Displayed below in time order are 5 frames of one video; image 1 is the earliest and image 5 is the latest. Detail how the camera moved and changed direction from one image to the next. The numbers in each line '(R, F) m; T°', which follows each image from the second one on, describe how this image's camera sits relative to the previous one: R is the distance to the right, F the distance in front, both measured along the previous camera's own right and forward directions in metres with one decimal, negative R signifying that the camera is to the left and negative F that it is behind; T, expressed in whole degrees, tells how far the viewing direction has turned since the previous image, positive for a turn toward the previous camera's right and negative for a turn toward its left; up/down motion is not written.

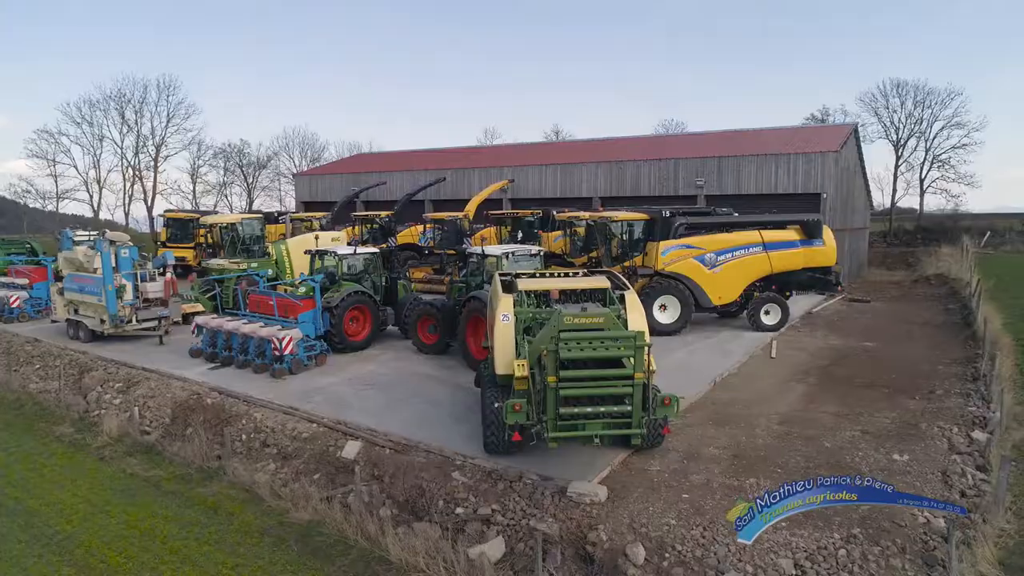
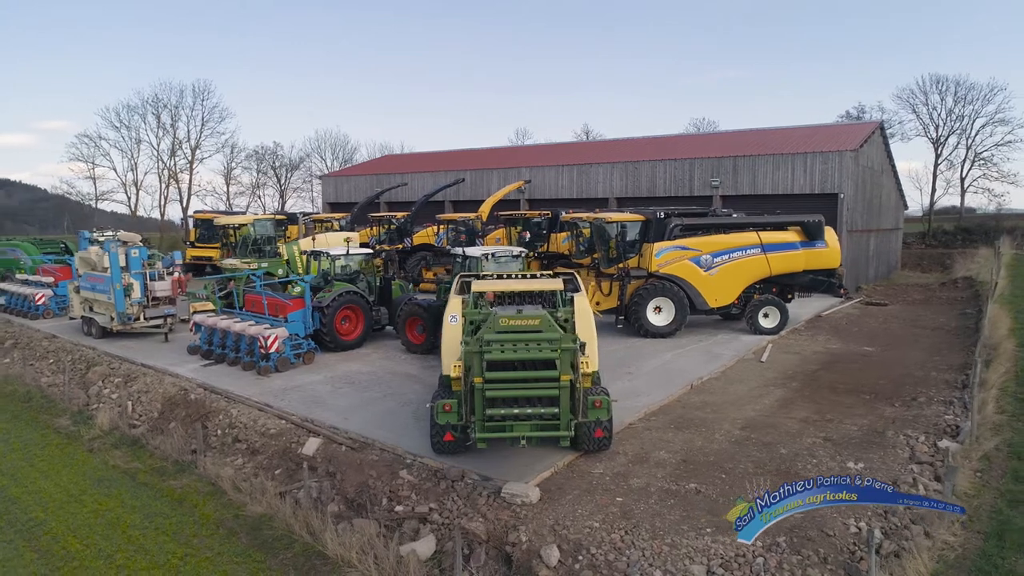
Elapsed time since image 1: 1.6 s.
(+0.9, 0.0) m; -4°
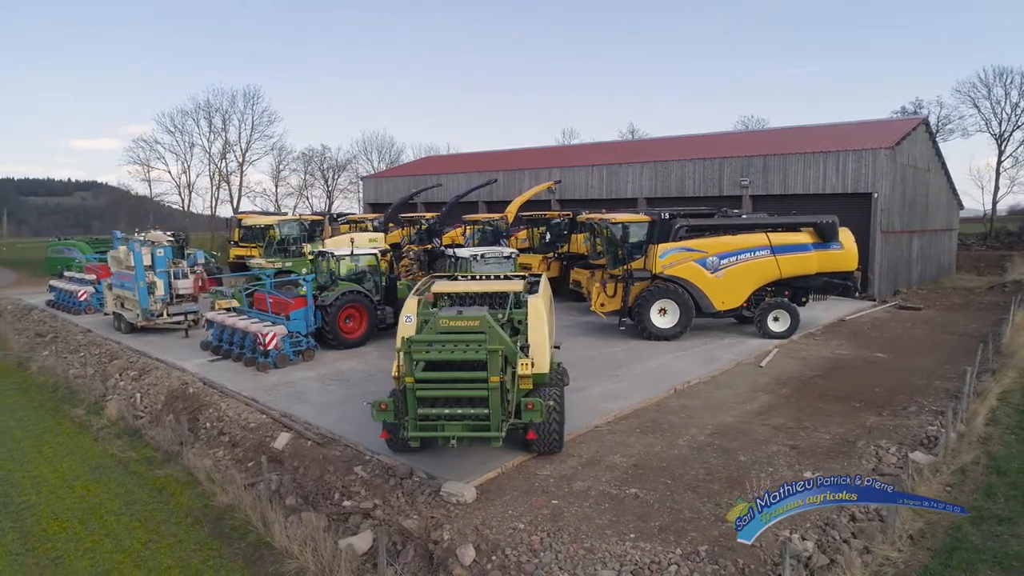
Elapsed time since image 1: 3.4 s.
(+1.0, 0.0) m; -5°
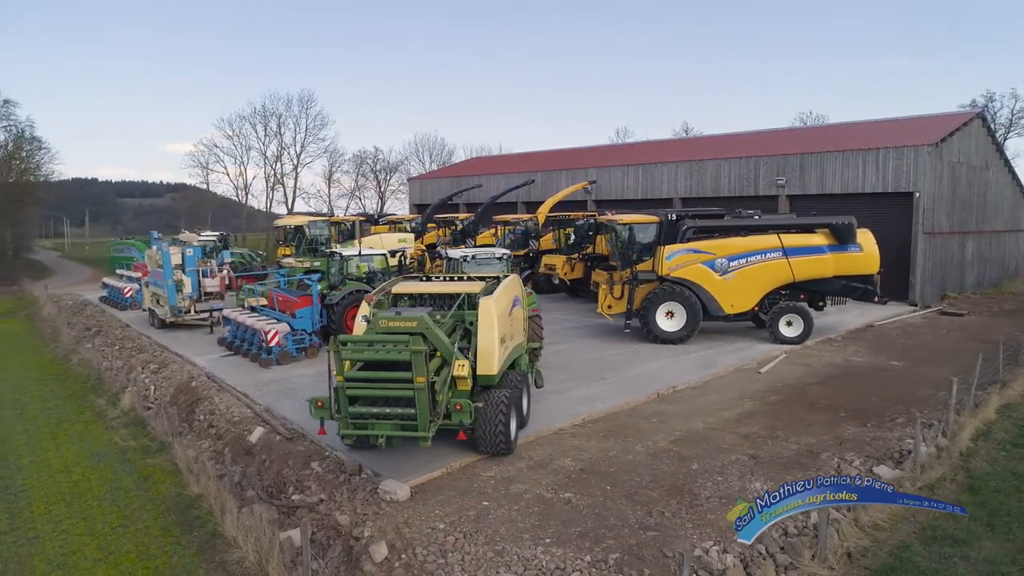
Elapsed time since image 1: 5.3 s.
(+1.1, 0.0) m; -6°
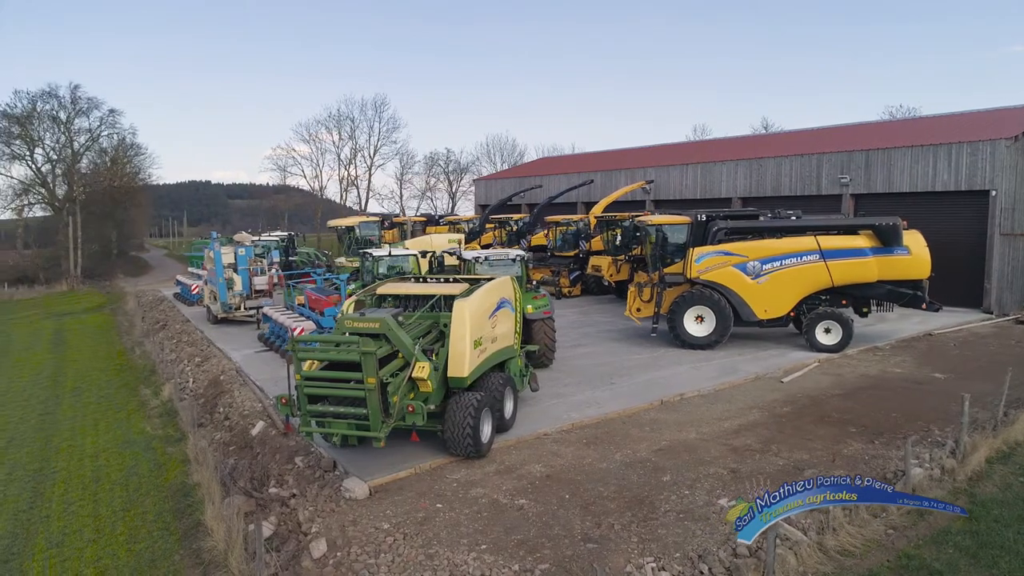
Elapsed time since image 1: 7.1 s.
(+1.1, +0.1) m; -7°
